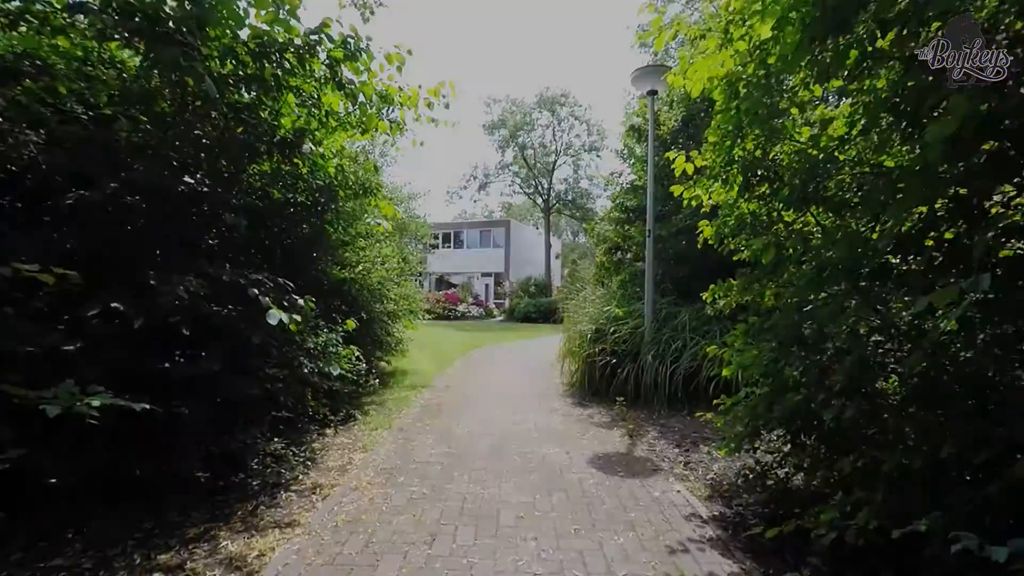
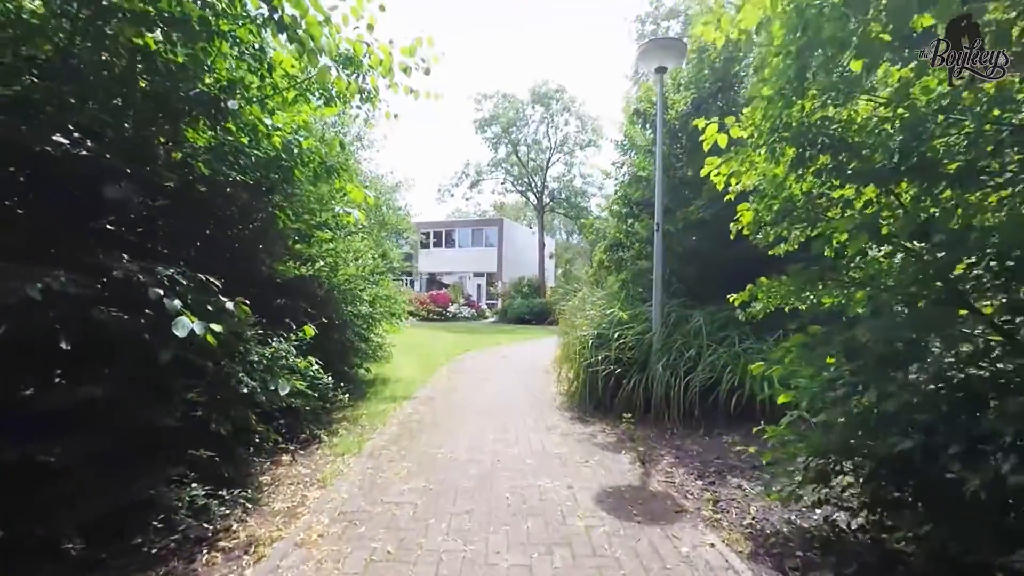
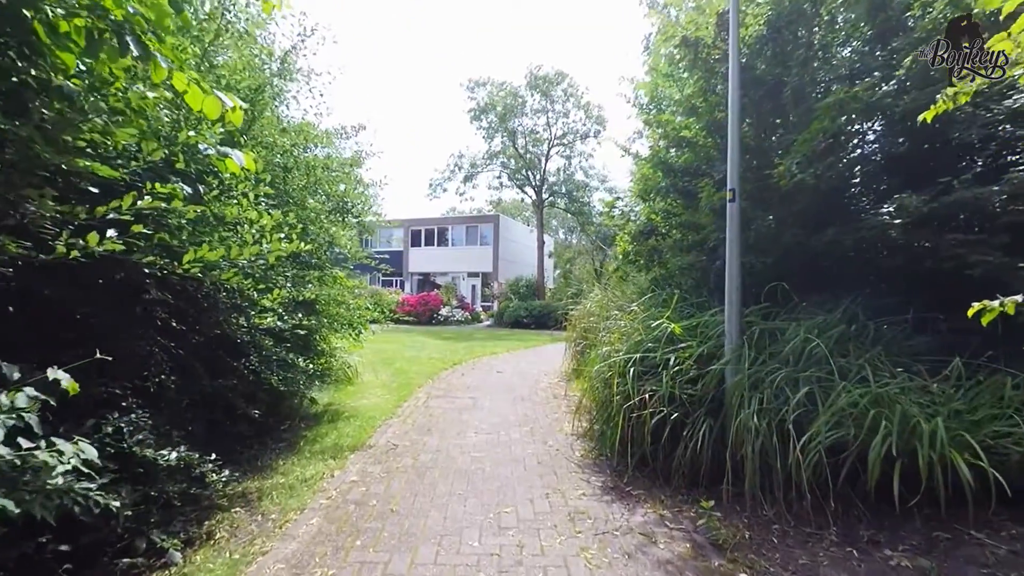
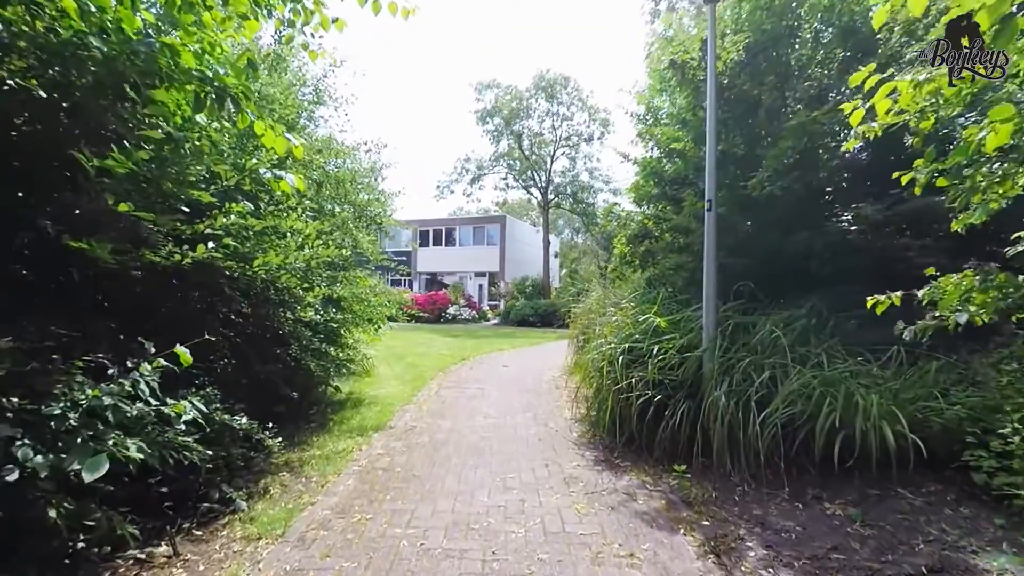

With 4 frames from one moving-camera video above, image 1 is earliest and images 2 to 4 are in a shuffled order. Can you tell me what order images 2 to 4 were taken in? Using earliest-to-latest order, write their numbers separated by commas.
2, 4, 3
